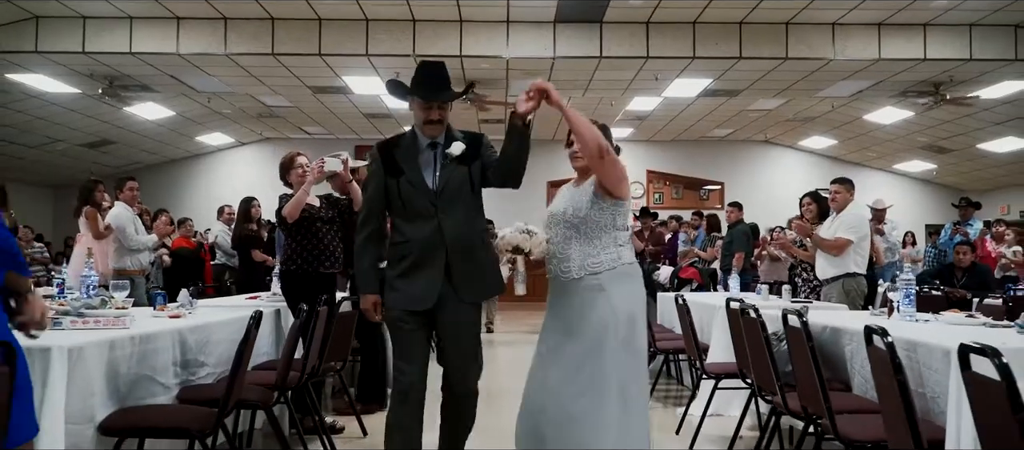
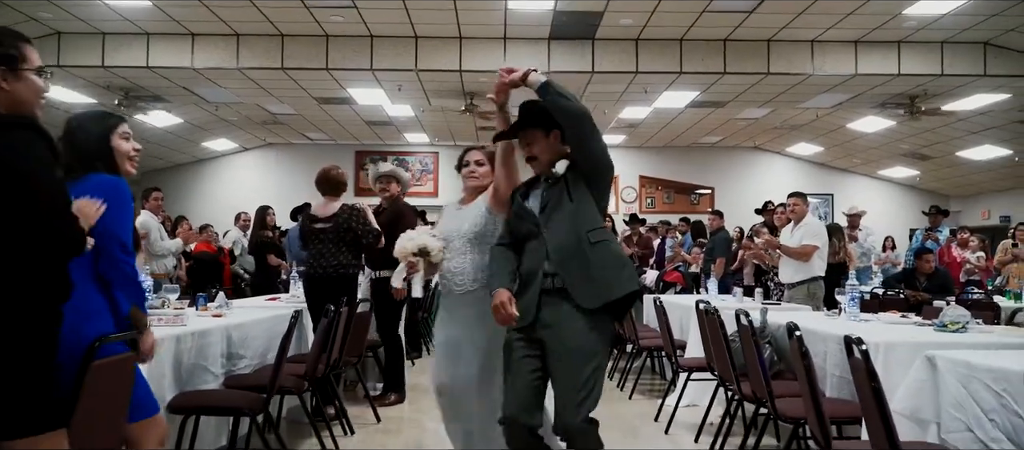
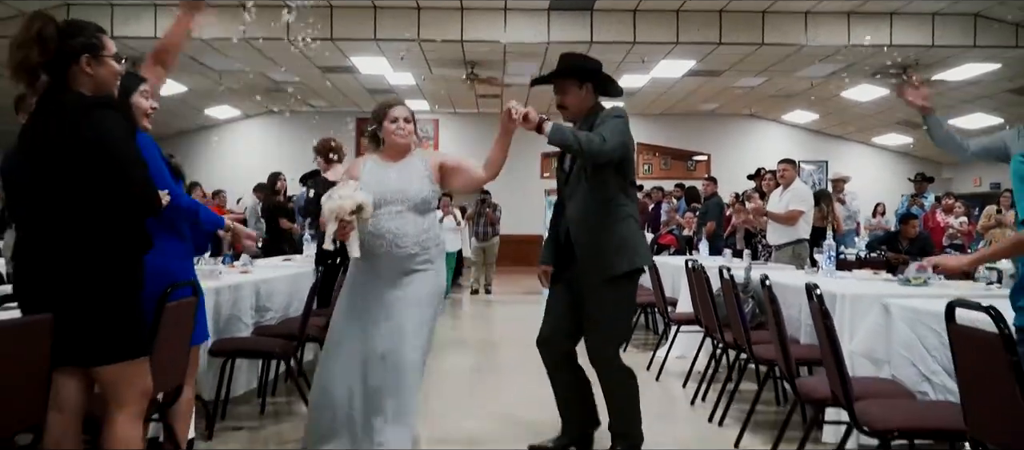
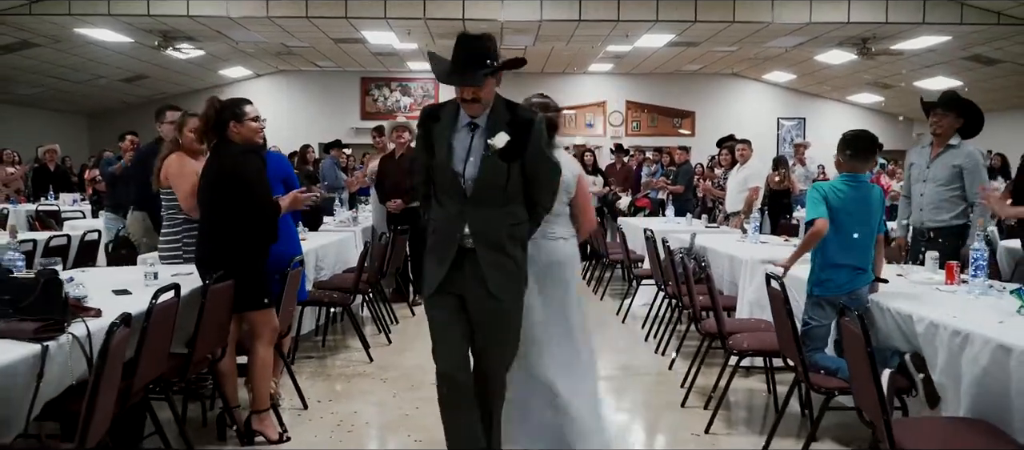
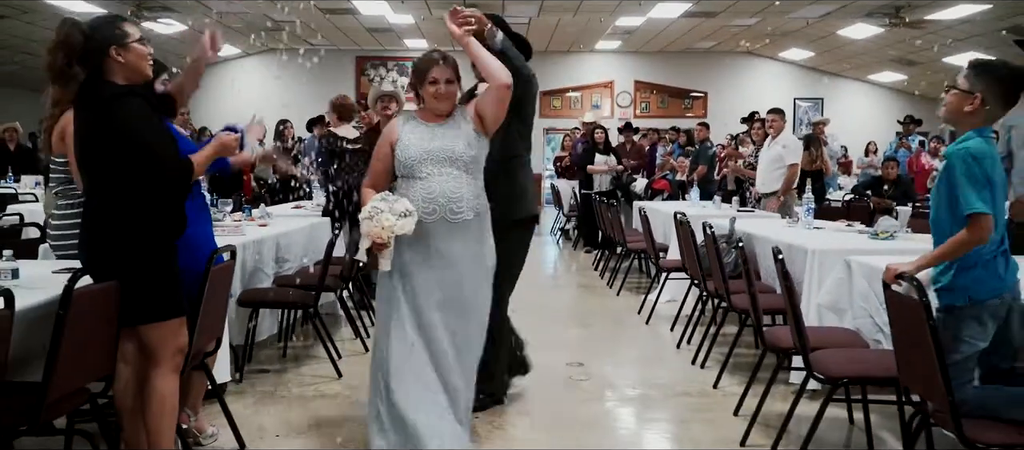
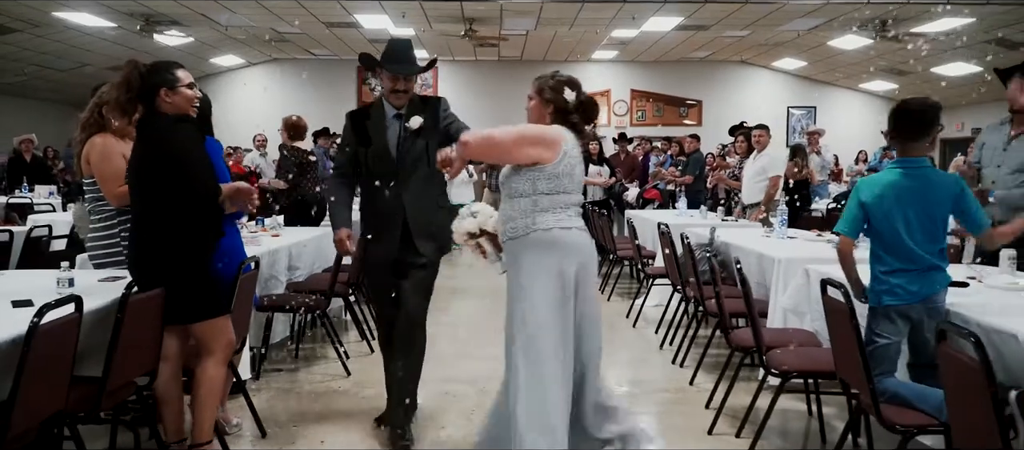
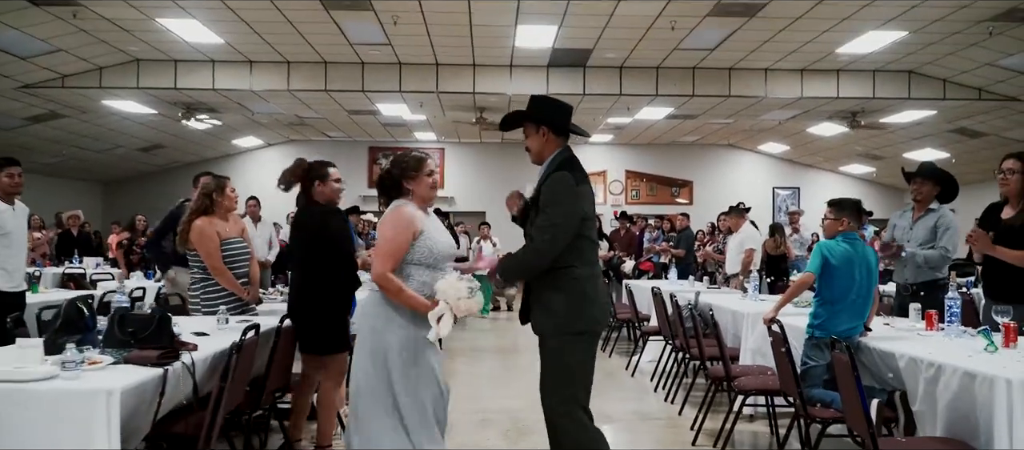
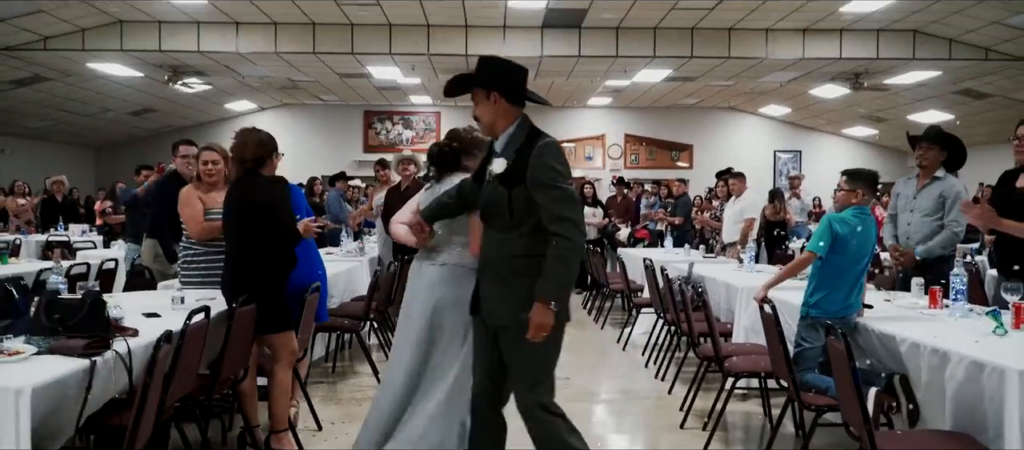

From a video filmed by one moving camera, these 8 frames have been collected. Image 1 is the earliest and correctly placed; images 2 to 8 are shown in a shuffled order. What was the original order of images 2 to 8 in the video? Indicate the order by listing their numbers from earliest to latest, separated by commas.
2, 3, 5, 6, 4, 8, 7
